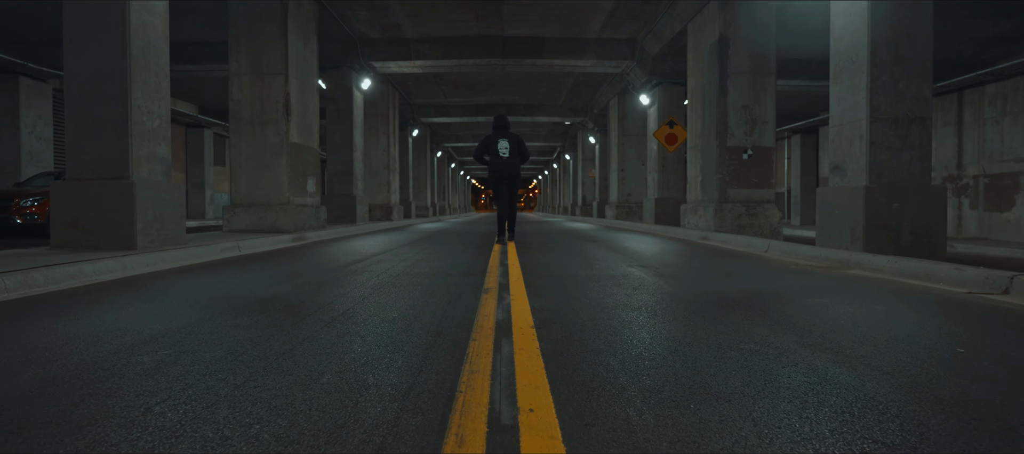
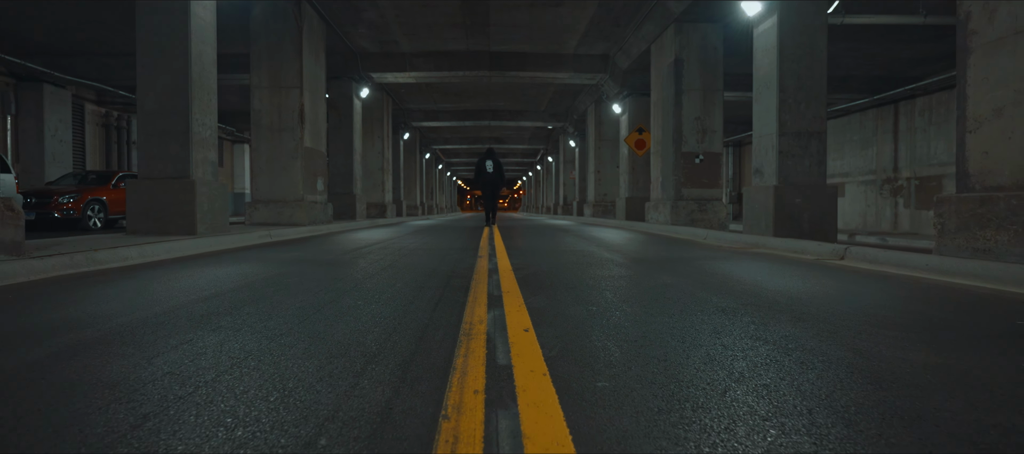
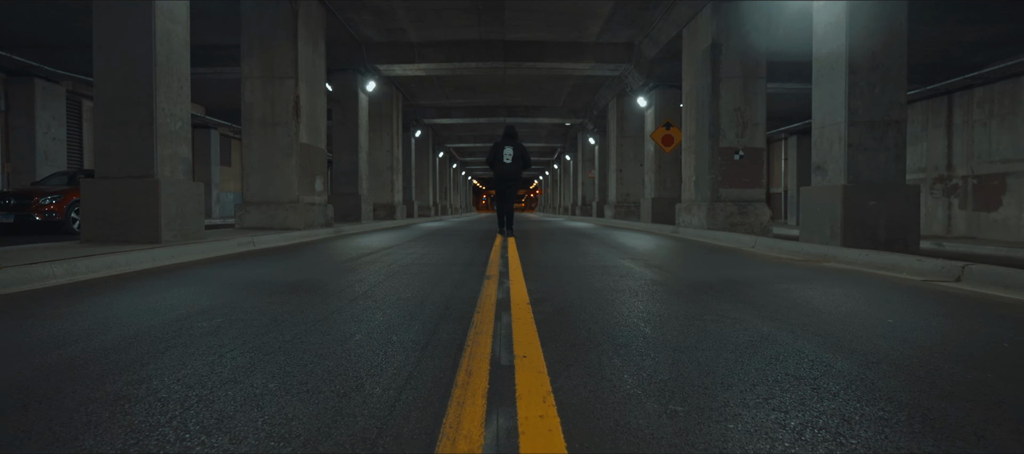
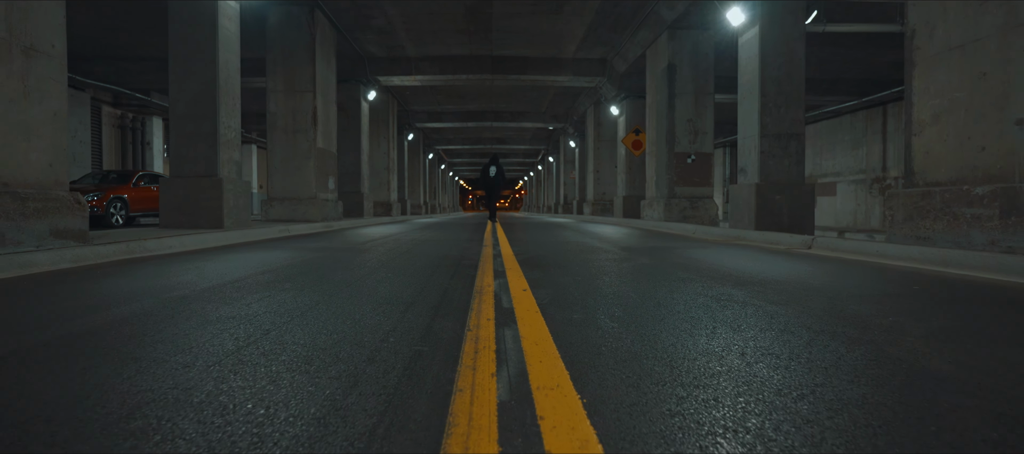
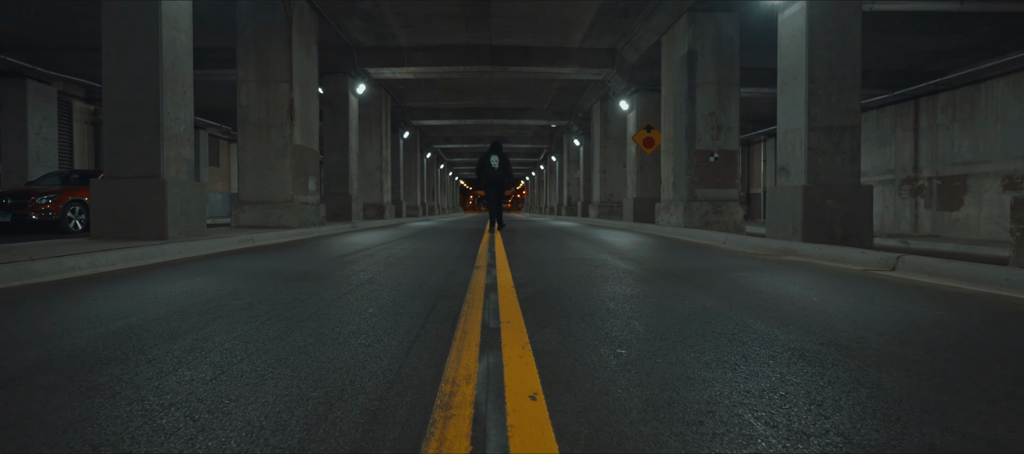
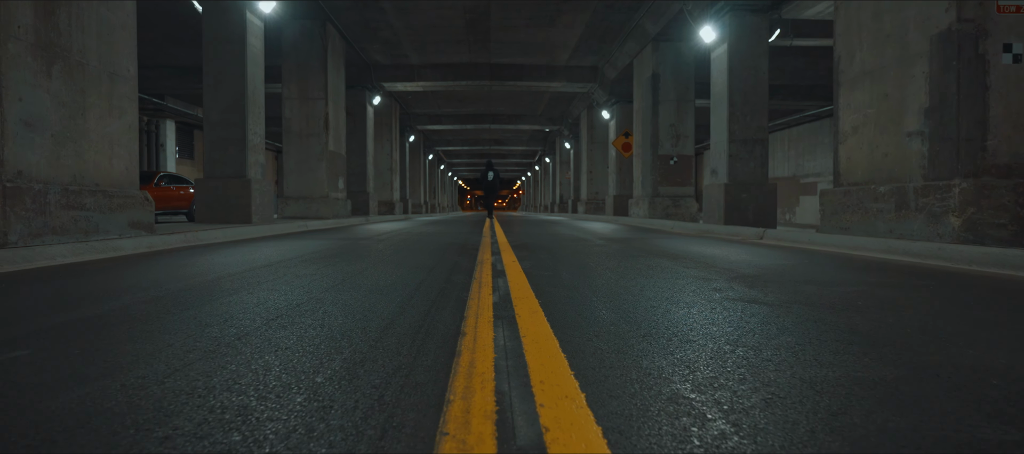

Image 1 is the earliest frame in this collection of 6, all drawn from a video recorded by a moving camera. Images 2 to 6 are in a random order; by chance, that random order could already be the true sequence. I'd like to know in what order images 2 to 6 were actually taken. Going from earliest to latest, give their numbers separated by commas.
3, 5, 2, 4, 6
